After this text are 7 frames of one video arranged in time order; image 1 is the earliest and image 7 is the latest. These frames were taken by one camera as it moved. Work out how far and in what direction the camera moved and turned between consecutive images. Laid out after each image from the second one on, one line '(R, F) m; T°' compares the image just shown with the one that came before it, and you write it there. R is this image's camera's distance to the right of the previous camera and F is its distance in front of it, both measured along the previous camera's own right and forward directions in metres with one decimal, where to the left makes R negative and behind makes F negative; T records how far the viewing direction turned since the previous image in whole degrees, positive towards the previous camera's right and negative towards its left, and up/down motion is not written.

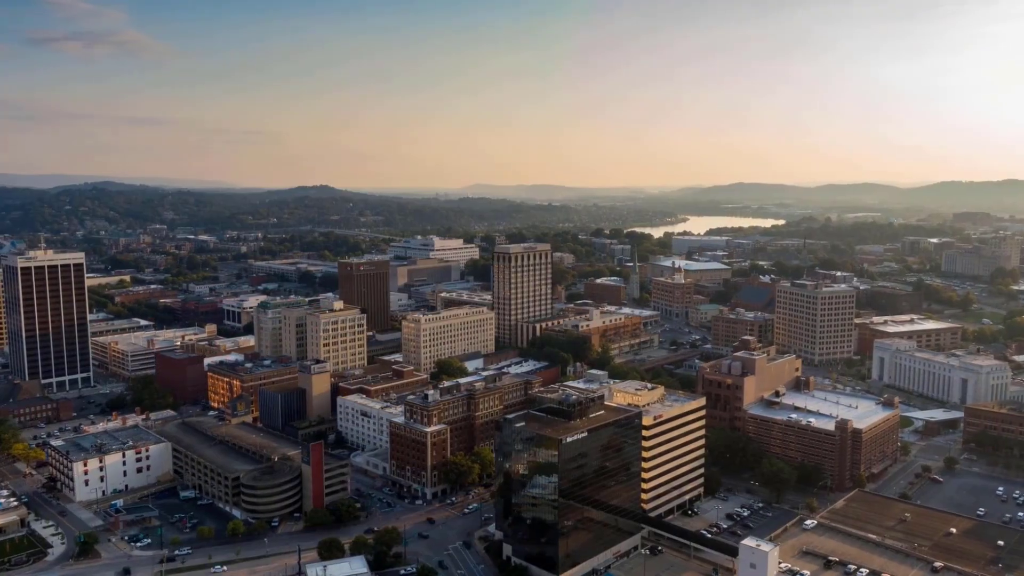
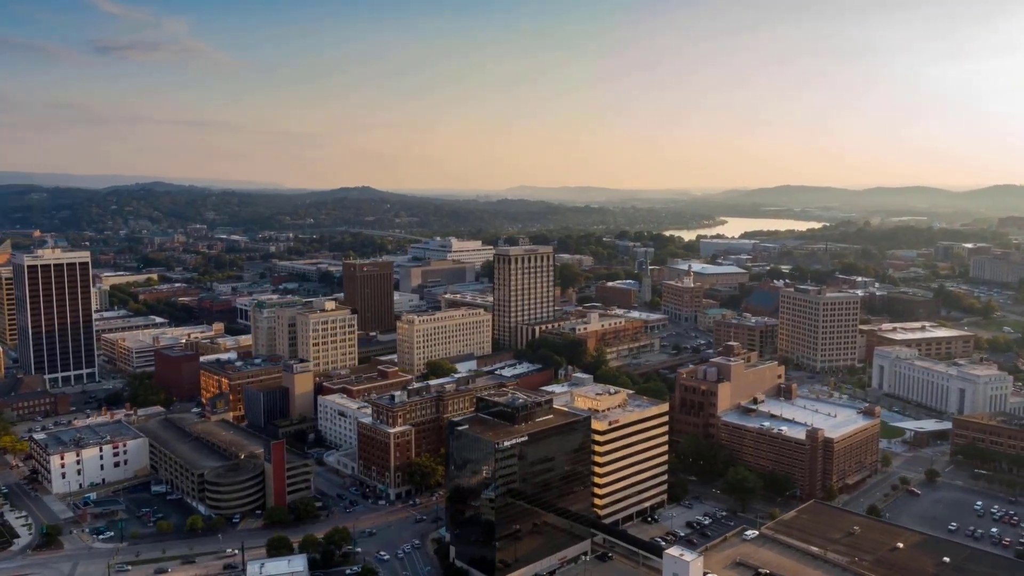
(+4.2, +0.2) m; -3°
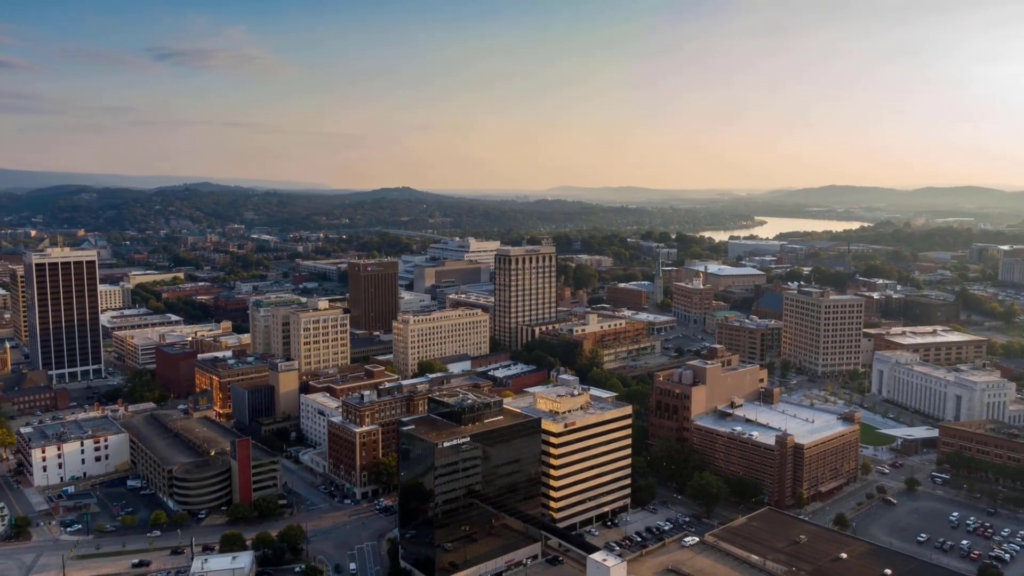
(+4.2, +0.2) m; -3°
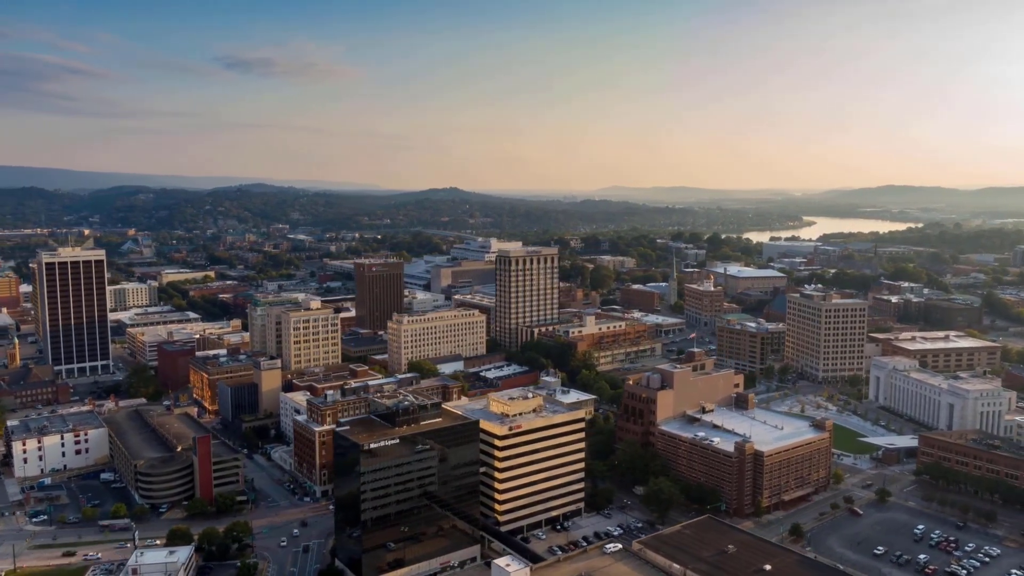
(+5.1, +0.3) m; -4°
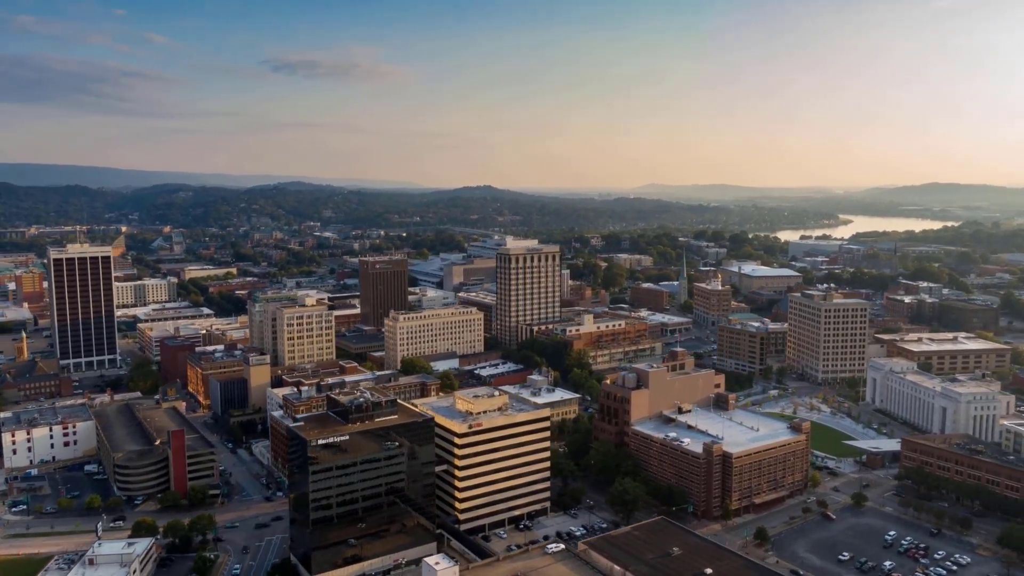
(+3.6, +0.2) m; -3°
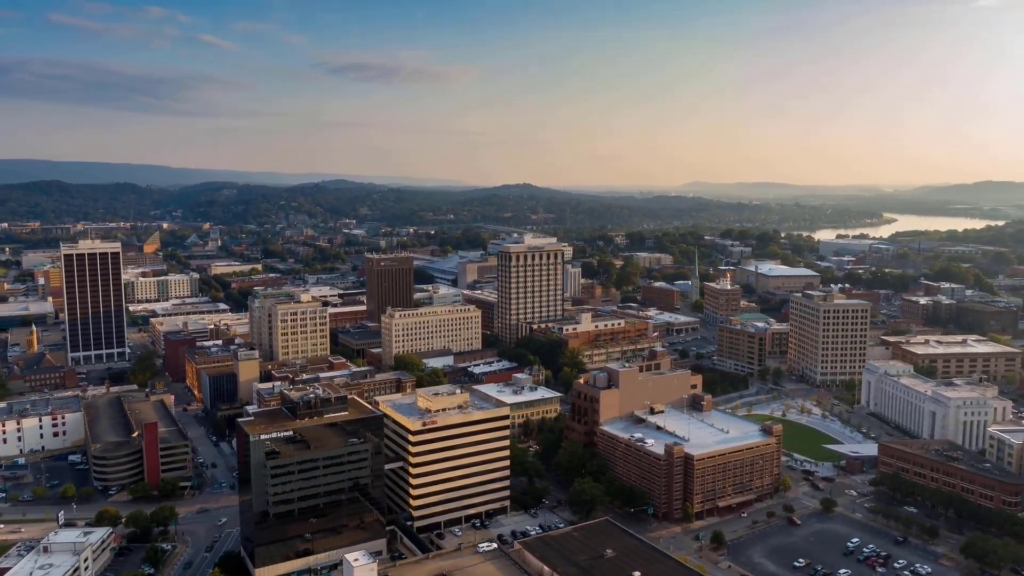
(+4.2, +0.2) m; -3°
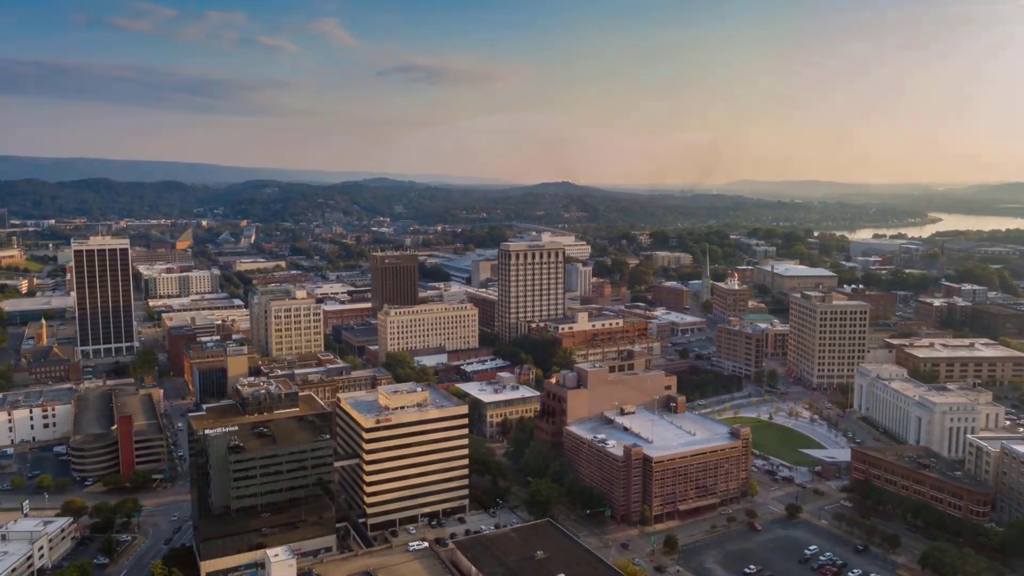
(+4.2, +0.3) m; -3°
